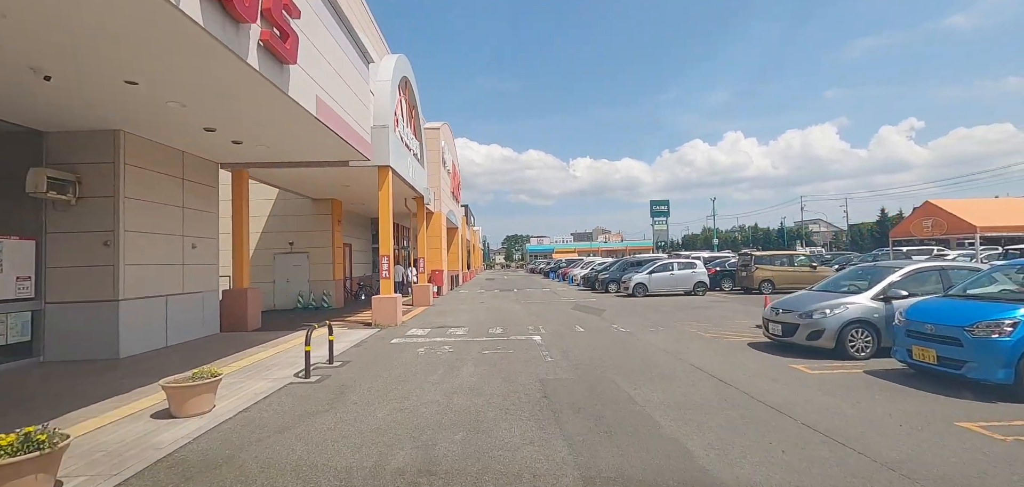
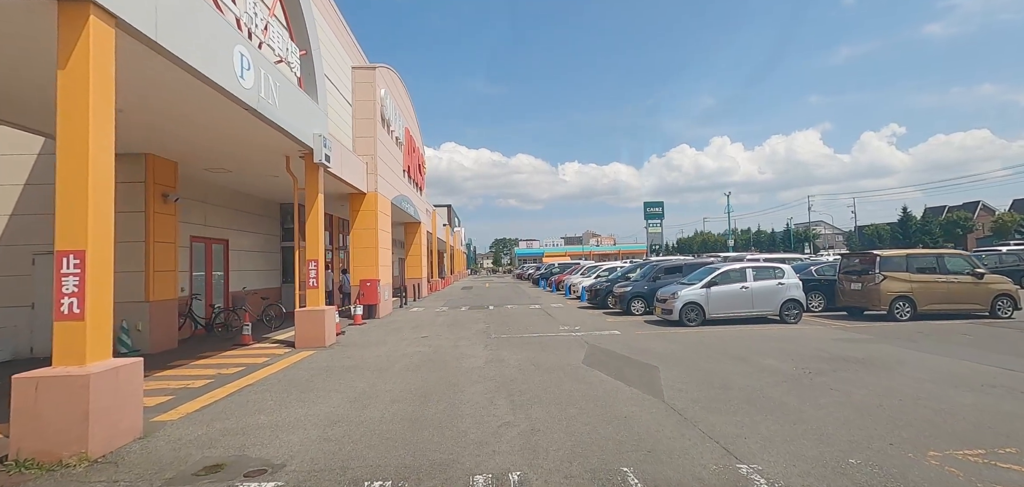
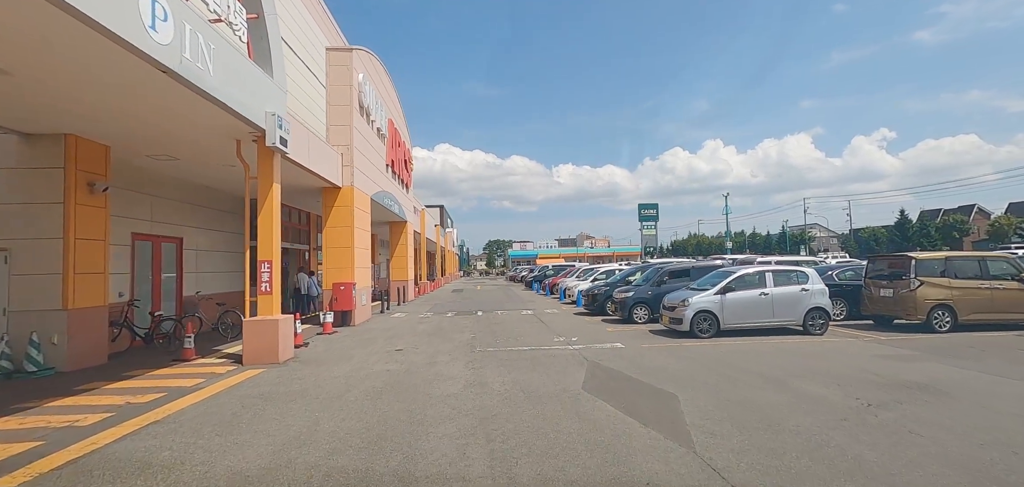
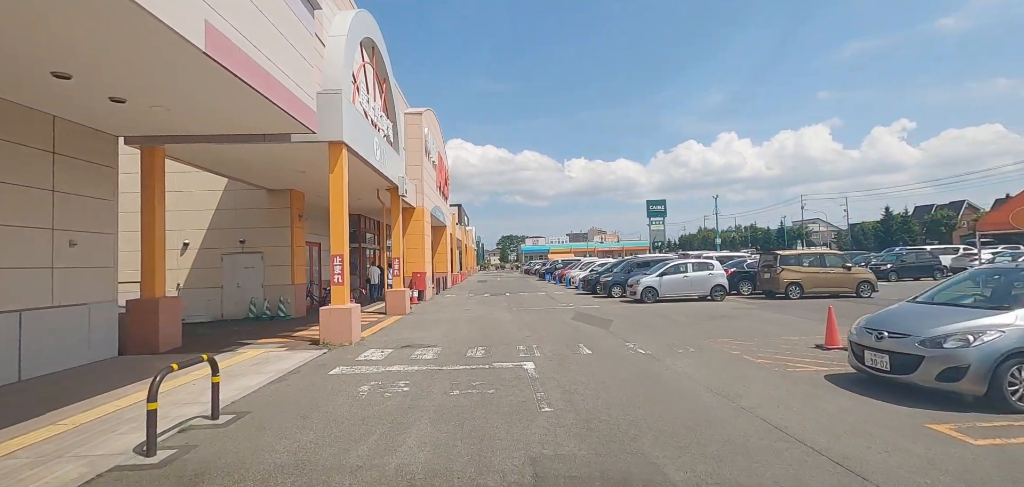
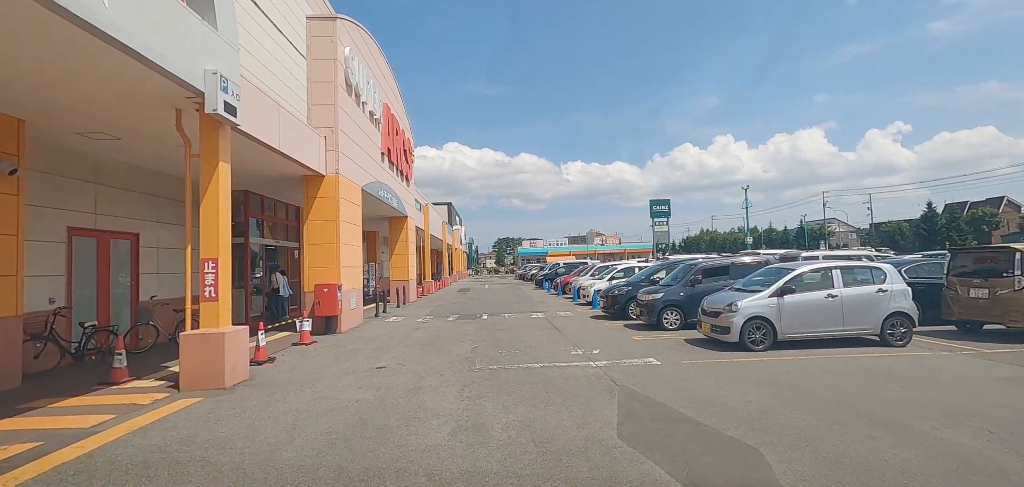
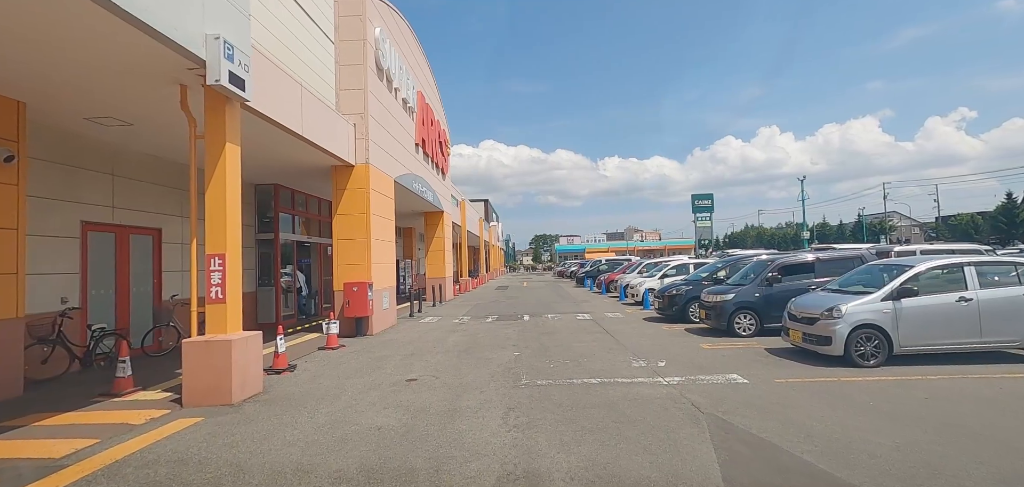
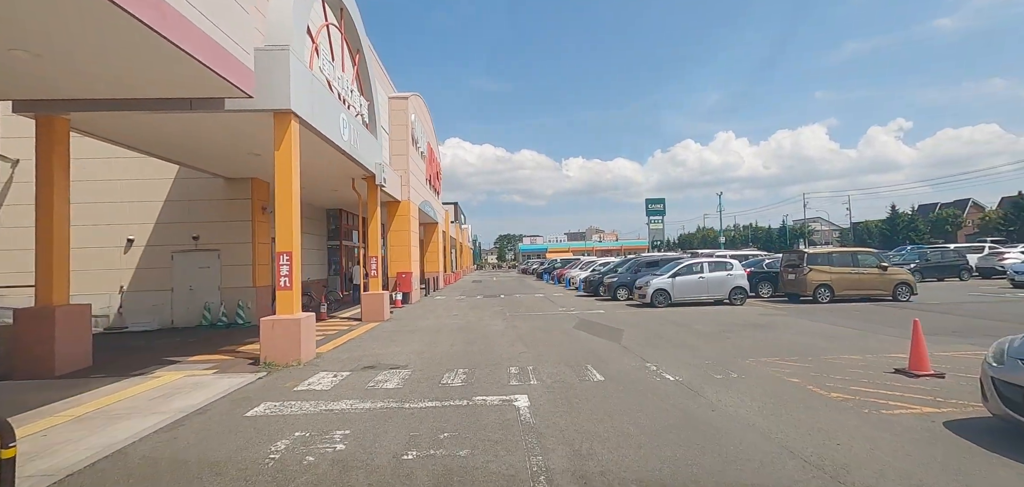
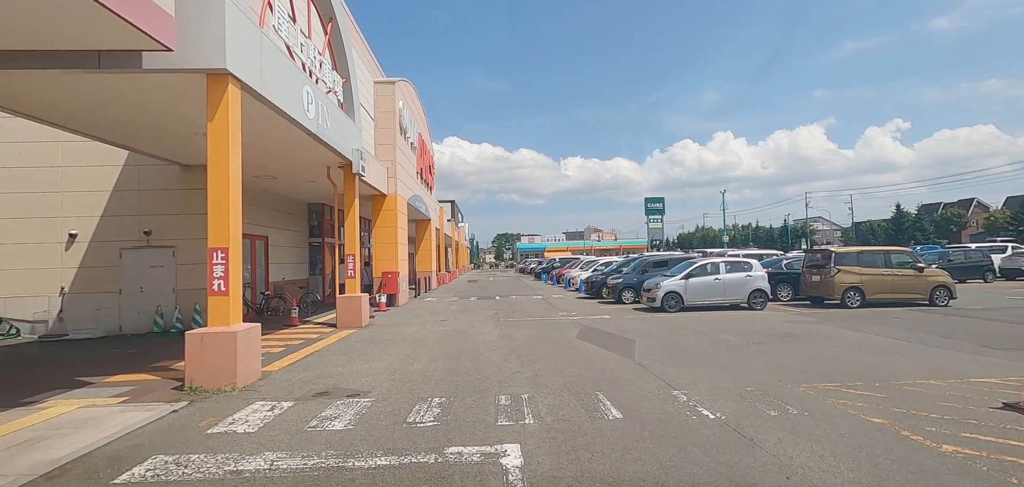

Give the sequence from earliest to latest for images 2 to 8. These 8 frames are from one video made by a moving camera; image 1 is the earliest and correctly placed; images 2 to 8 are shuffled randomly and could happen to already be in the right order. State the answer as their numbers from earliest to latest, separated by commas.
4, 7, 8, 2, 3, 5, 6
